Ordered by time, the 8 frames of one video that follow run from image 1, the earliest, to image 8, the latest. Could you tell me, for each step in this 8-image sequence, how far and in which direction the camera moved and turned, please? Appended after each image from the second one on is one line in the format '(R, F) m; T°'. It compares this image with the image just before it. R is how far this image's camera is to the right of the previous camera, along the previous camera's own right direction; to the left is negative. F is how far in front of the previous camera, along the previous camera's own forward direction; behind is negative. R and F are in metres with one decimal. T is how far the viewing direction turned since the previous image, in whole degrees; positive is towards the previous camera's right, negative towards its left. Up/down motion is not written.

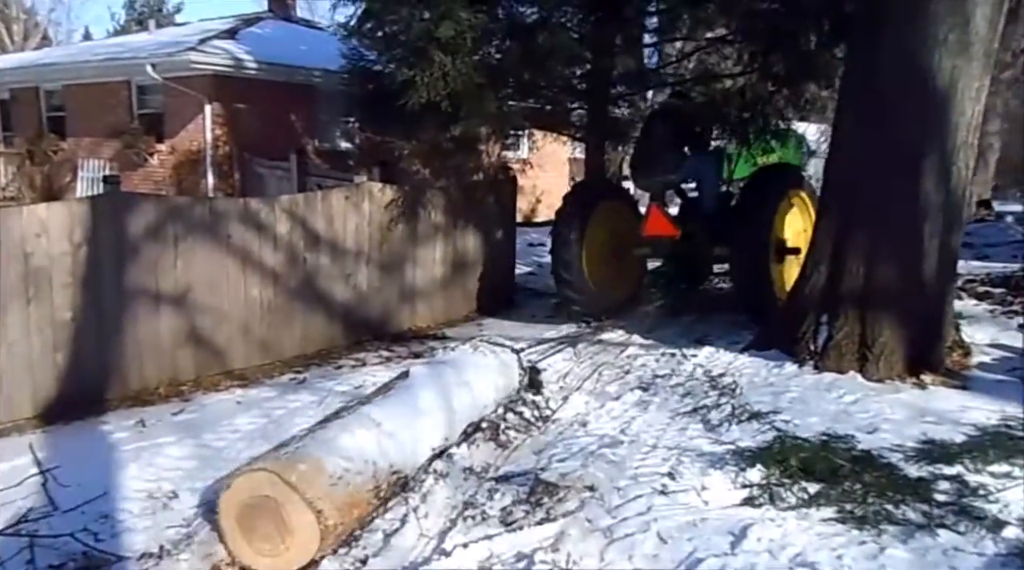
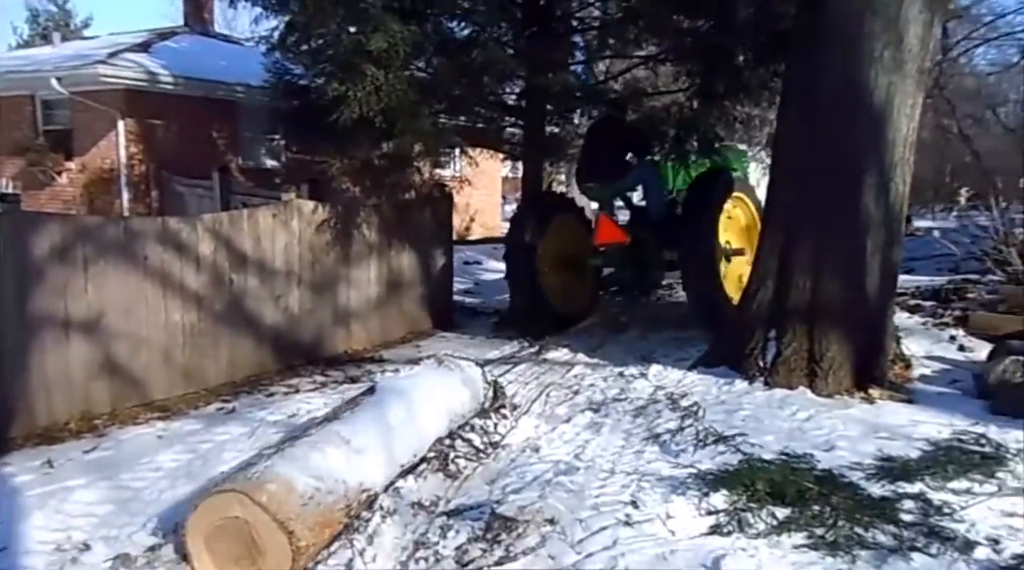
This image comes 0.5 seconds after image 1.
(-0.1, +0.2) m; +5°
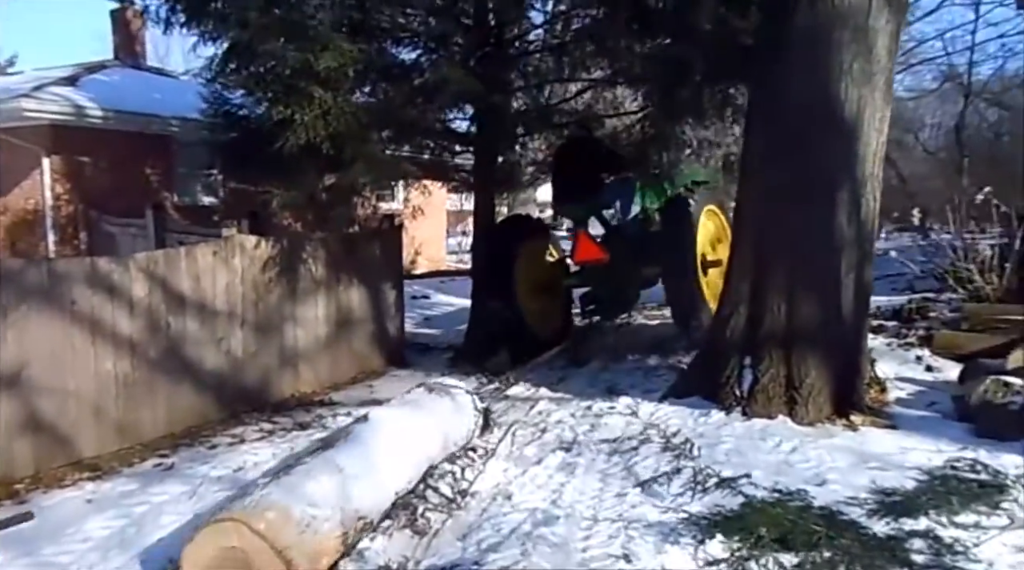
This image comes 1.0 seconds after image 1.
(-0.1, +0.3) m; +4°
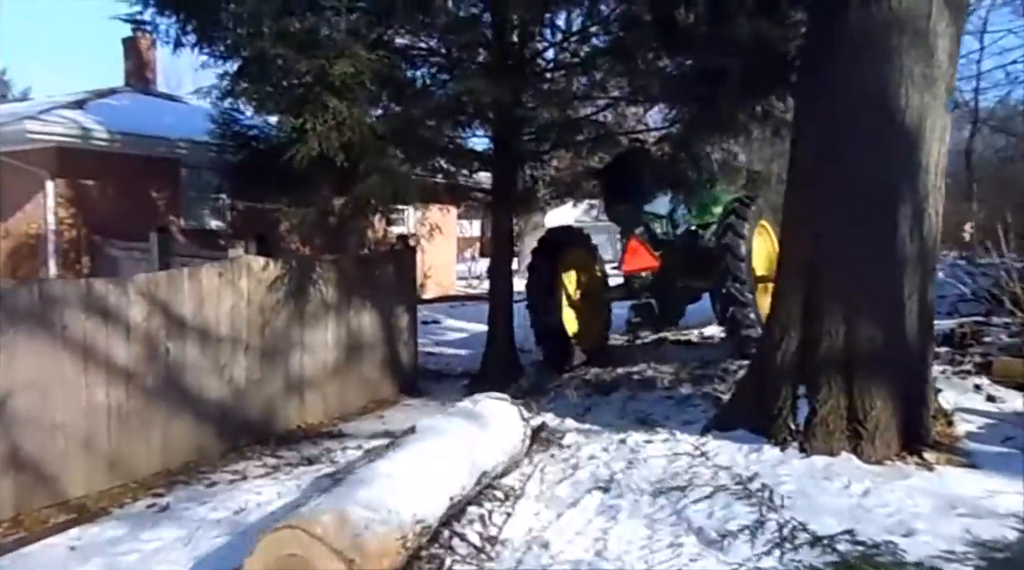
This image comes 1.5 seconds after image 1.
(-0.1, +0.5) m; 0°
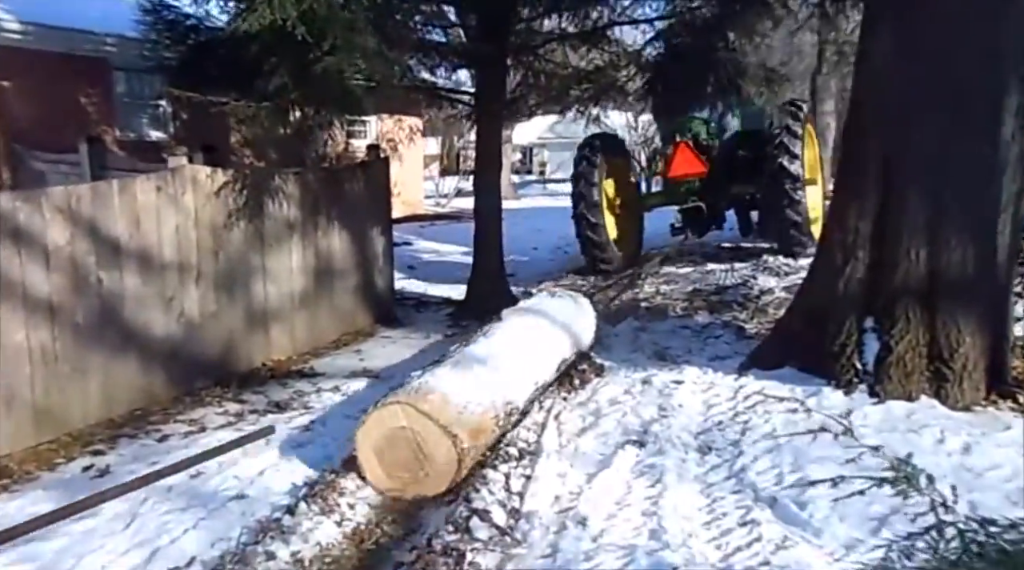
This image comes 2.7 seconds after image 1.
(-0.2, +0.8) m; +3°
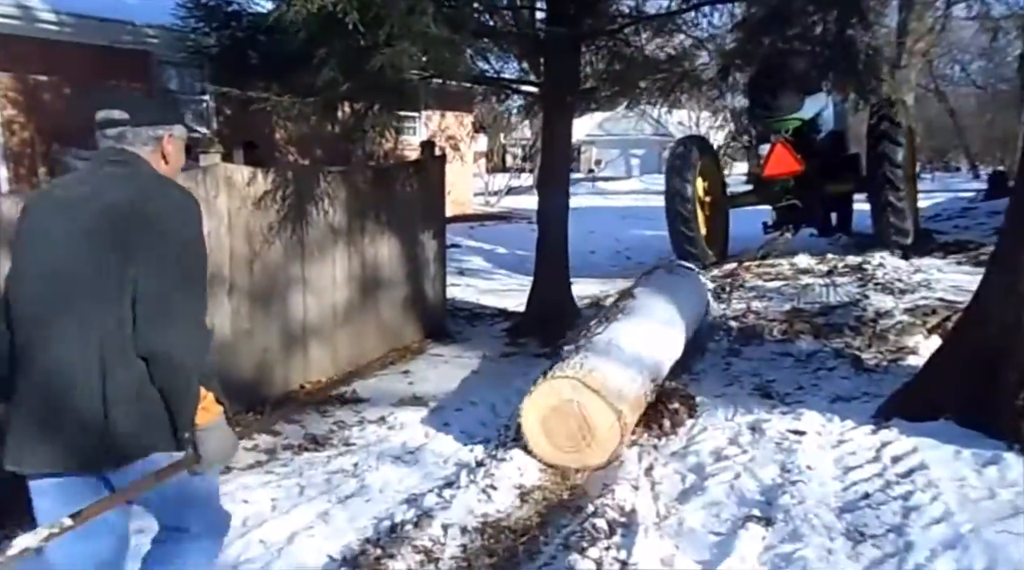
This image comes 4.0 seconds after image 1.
(-0.2, +0.8) m; -3°
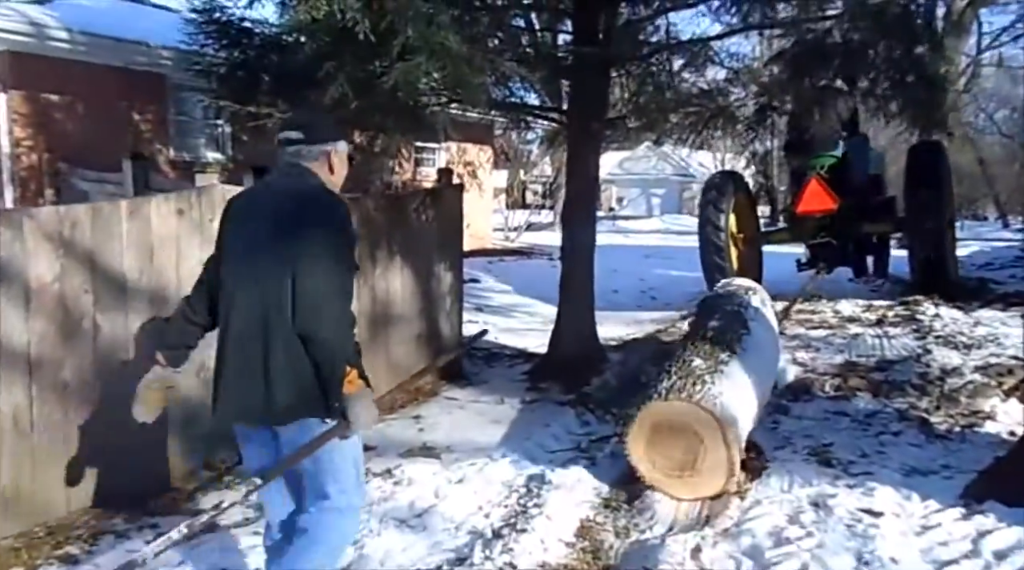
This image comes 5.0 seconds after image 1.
(-0.1, +0.5) m; -1°
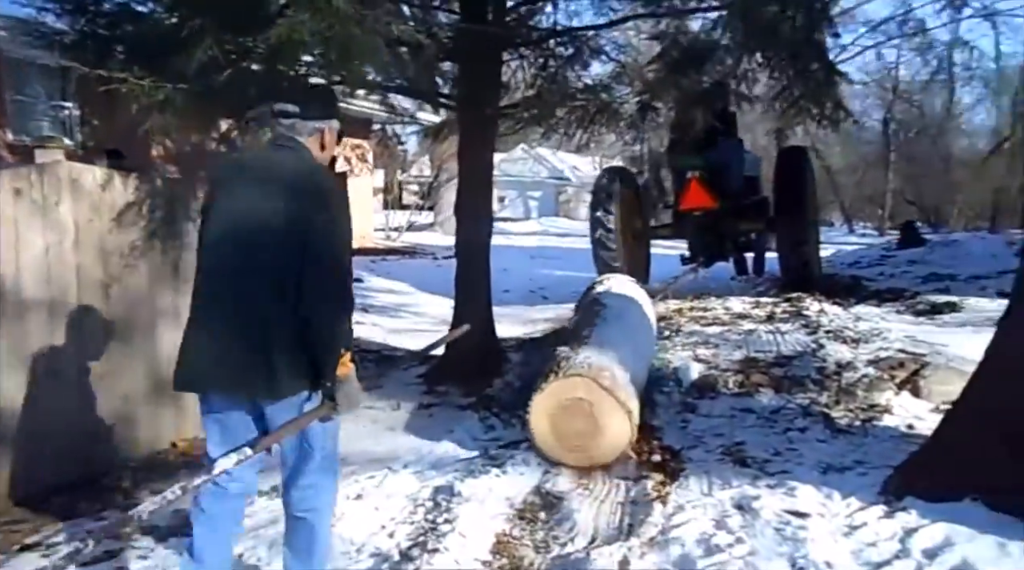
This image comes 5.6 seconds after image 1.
(-0.1, +0.2) m; +8°
